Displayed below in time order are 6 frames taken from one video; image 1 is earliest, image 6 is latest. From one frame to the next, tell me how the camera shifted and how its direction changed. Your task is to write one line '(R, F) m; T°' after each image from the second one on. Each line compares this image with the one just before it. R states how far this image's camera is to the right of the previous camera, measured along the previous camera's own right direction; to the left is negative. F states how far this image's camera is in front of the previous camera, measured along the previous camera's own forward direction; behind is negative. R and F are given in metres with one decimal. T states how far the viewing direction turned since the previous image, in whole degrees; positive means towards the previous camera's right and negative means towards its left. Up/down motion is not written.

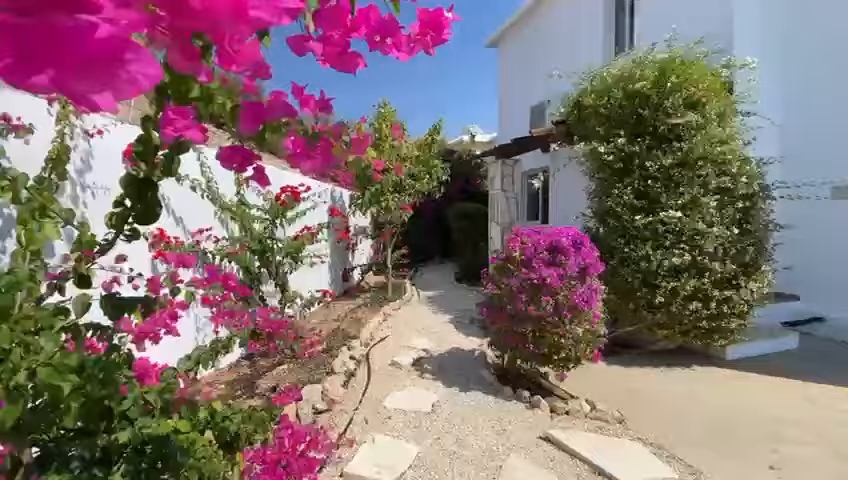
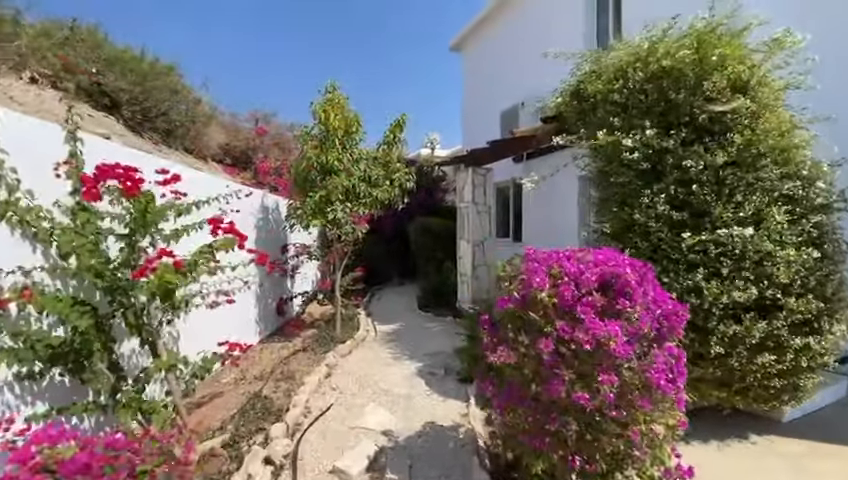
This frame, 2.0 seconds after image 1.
(-0.1, +2.3) m; +6°
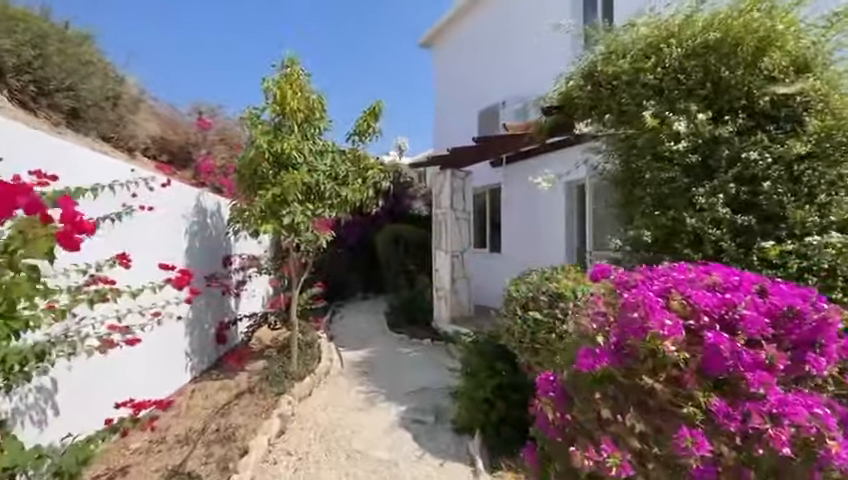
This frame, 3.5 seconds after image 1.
(-0.4, +1.5) m; +6°
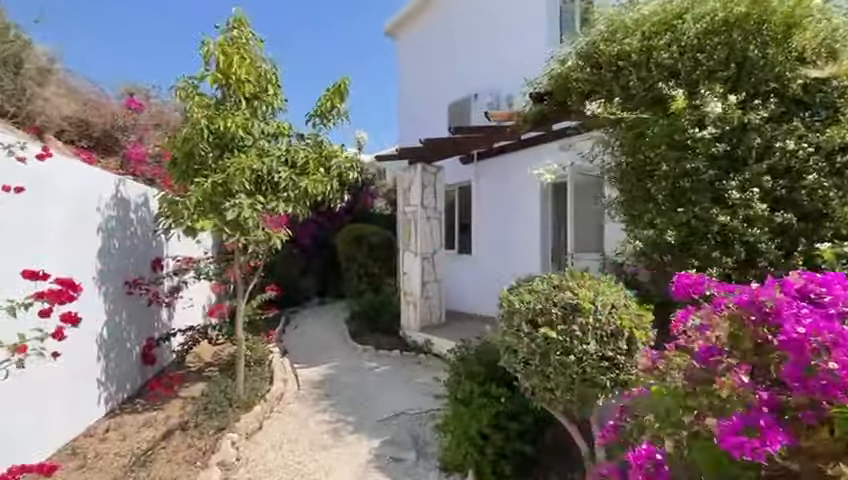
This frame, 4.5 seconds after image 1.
(-0.3, +0.9) m; +6°
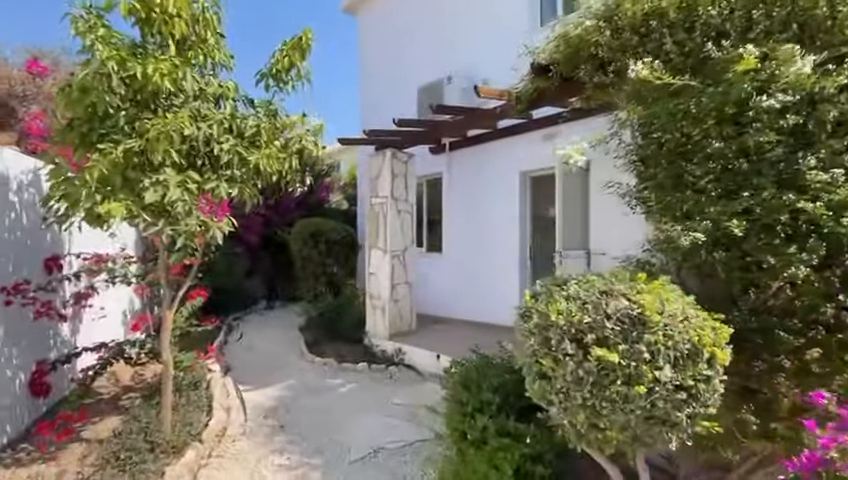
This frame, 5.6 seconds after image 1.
(-0.4, +1.1) m; +7°
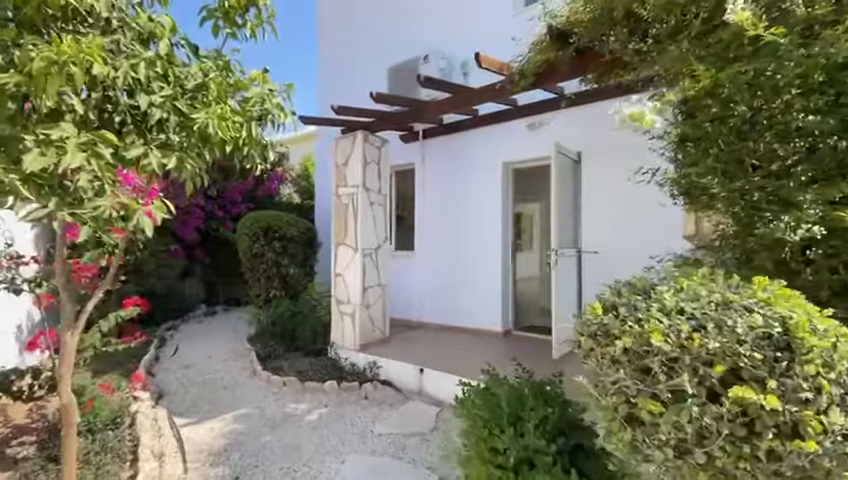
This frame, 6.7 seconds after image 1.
(-0.5, +1.0) m; +7°
